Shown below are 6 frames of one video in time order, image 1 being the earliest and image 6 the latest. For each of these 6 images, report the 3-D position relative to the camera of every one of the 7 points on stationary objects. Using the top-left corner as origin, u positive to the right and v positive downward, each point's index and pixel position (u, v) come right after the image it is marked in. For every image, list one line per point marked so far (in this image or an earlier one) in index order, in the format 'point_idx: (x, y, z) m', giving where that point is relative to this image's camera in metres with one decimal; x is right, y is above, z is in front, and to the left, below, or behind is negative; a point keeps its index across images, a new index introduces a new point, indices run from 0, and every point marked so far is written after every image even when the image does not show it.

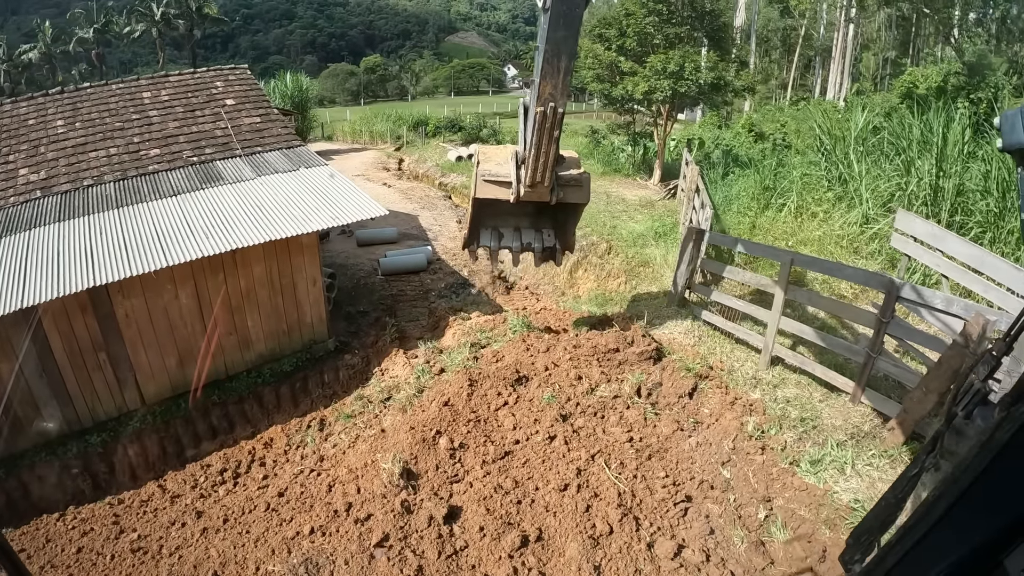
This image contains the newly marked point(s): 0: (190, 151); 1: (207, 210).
0: (-5.2, +2.2, +9.9) m
1: (-4.2, +1.0, +8.3) m
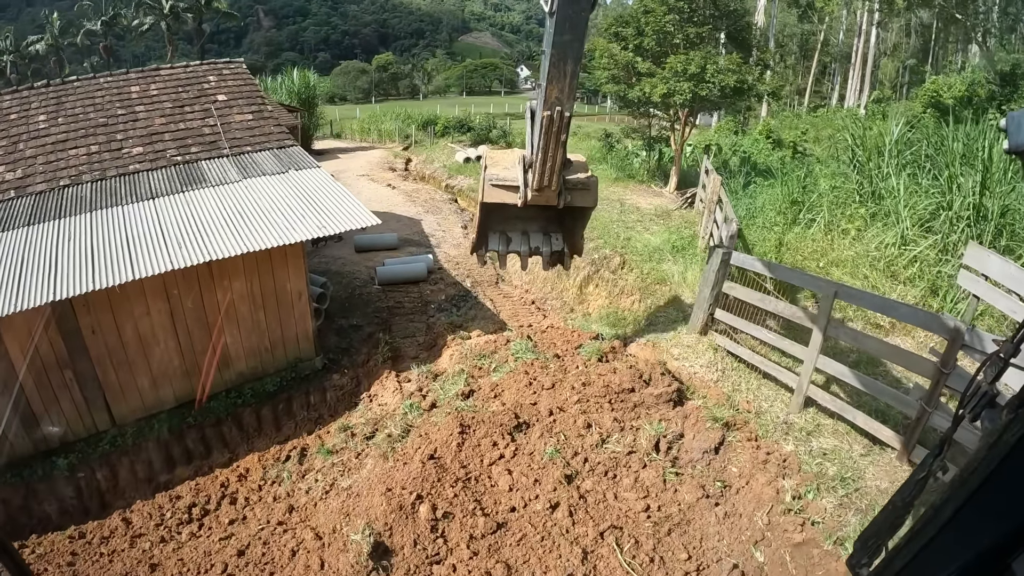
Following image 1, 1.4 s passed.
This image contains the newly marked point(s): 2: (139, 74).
0: (-5.1, +2.1, +9.2) m
1: (-4.1, +0.9, +7.7) m
2: (-6.5, +3.7, +10.7) m
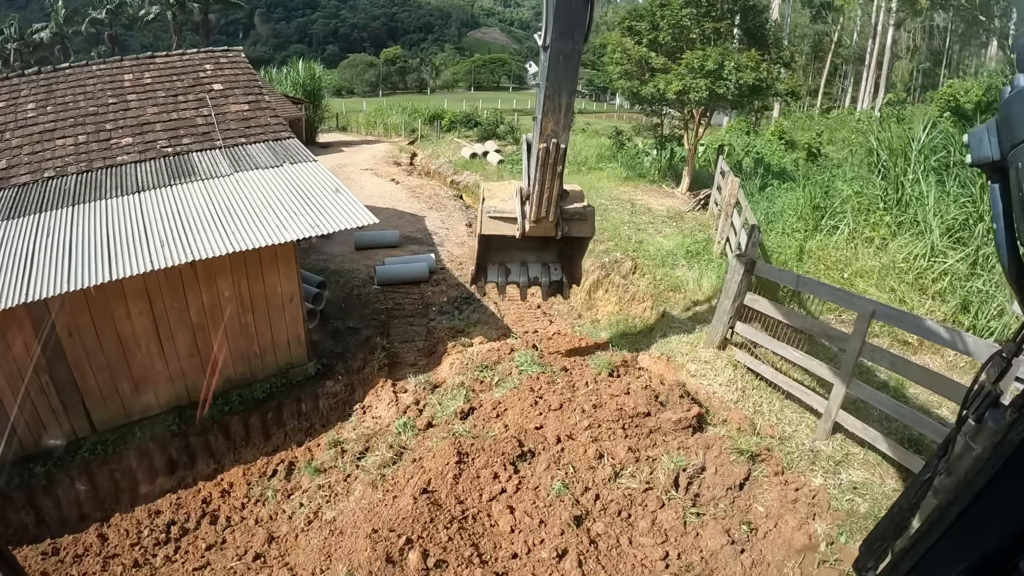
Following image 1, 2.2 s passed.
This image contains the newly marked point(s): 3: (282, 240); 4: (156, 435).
0: (-5.0, +2.1, +8.8) m
1: (-4.1, +0.9, +7.2) m
2: (-6.4, +3.8, +10.3) m
3: (-2.5, +0.5, +6.7) m
4: (-4.0, -1.7, +6.9) m
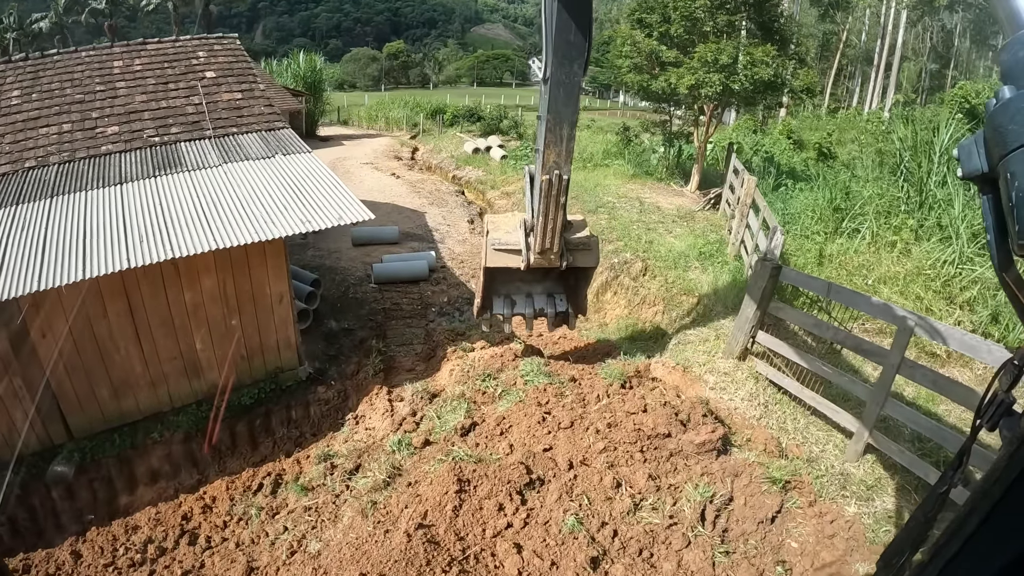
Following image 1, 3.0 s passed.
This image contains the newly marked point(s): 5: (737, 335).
0: (-4.9, +2.2, +8.4) m
1: (-4.0, +0.9, +6.8) m
2: (-6.3, +3.9, +9.8) m
3: (-2.5, +0.5, +6.3) m
4: (-4.0, -1.7, +6.5) m
5: (+2.2, -0.5, +5.9) m
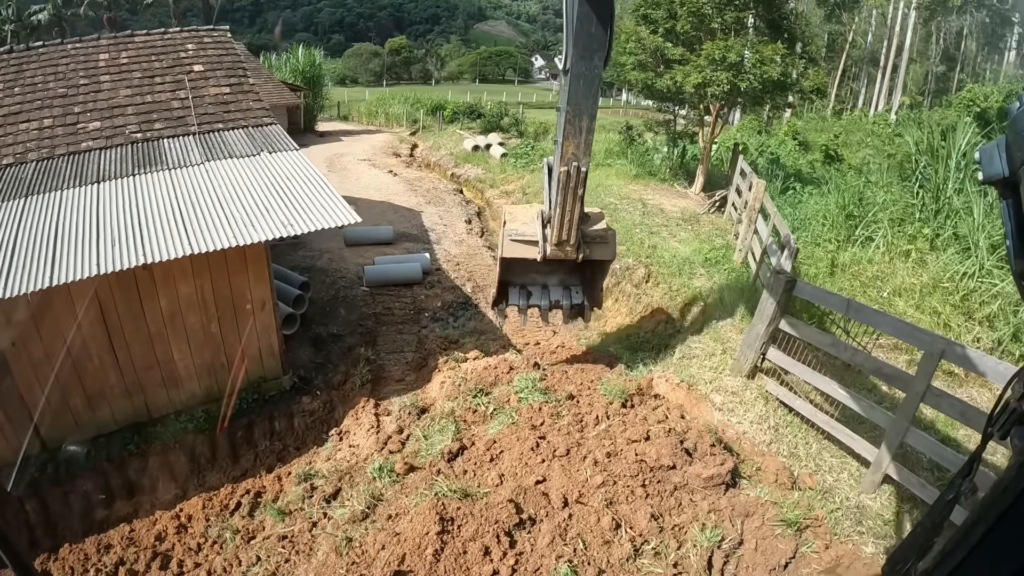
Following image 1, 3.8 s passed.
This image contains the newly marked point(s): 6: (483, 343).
0: (-4.9, +2.1, +8.0) m
1: (-4.0, +0.9, +6.4) m
2: (-6.3, +3.9, +9.5) m
3: (-2.5, +0.5, +5.9) m
4: (-4.1, -1.7, +6.2) m
5: (+2.1, -0.6, +5.5) m
6: (-0.4, -0.7, +7.6) m
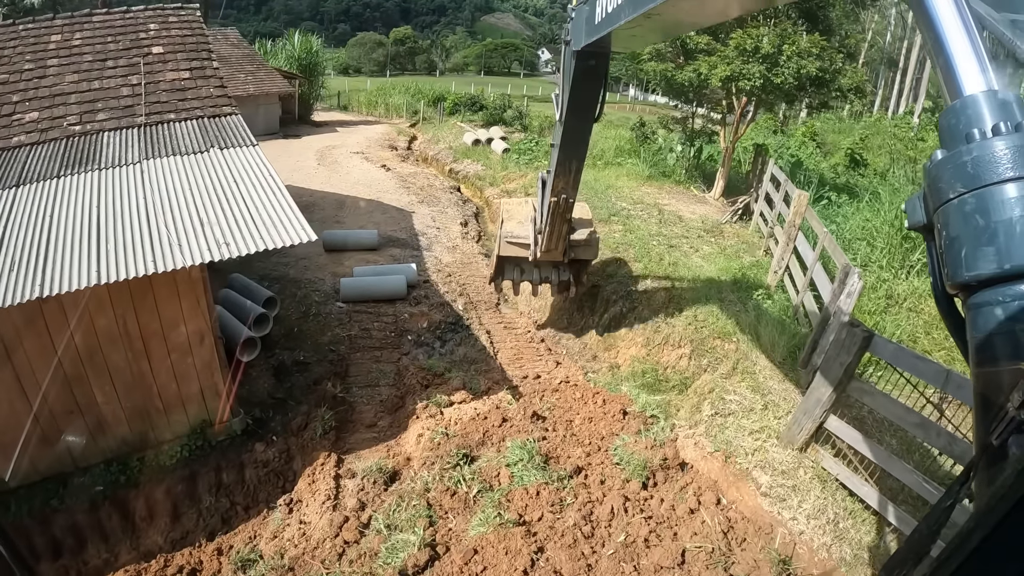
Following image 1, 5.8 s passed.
0: (-4.9, +2.0, +6.9) m
1: (-4.1, +0.7, +5.3) m
2: (-6.2, +3.7, +8.3) m
3: (-2.6, +0.2, +4.8) m
4: (-4.2, -1.9, +5.1) m
5: (+2.1, -0.9, +4.4) m
6: (-0.4, -1.0, +6.5) m
